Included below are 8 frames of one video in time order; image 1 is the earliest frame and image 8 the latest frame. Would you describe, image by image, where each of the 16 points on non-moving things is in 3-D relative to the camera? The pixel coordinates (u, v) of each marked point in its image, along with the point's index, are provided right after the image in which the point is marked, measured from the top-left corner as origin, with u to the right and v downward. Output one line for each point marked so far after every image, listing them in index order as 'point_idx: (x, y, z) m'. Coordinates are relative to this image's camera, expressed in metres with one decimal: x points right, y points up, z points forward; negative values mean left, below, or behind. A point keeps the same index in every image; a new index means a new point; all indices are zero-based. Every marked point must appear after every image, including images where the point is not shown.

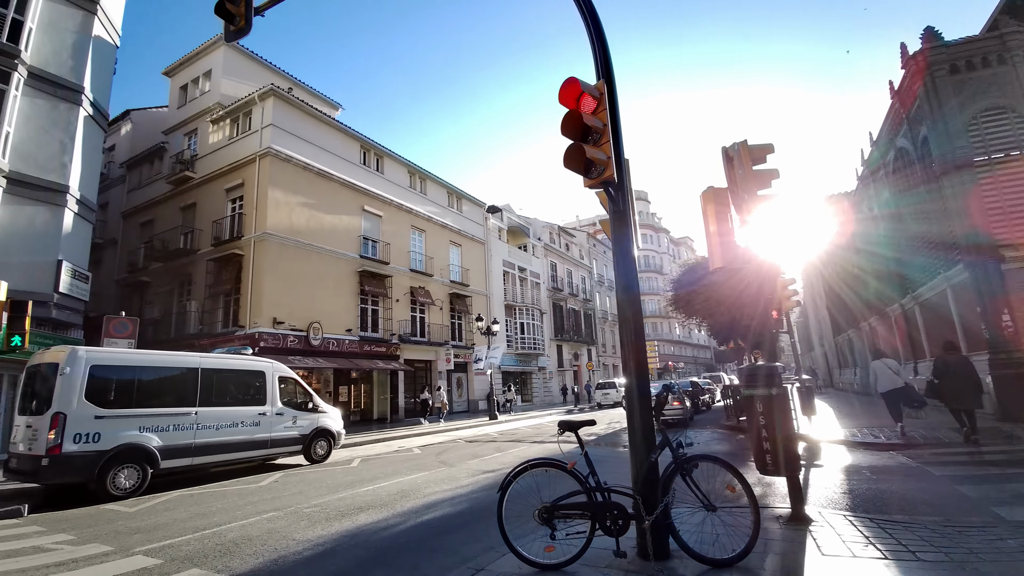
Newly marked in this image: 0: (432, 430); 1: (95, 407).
0: (-3.1, -5.5, +18.5) m
1: (-7.3, -2.1, +8.4) m
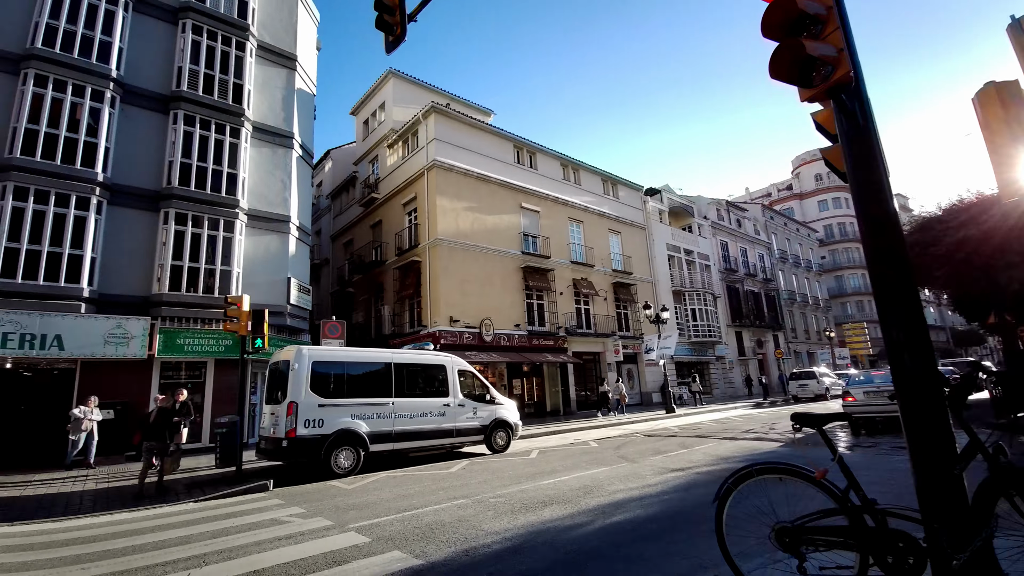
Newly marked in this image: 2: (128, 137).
0: (+3.5, -5.1, +18.0) m
1: (-4.0, -2.2, +9.8) m
2: (-11.9, +4.6, +14.8) m
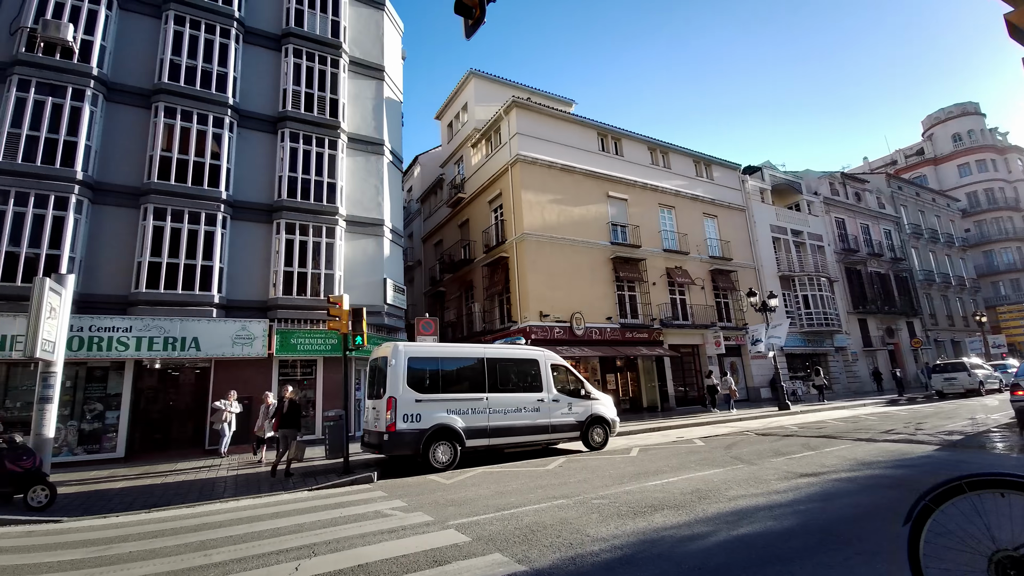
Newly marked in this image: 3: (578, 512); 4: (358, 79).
0: (+7.0, -4.6, +16.7) m
1: (-2.0, -2.2, +10.0) m
2: (-9.2, +4.4, +16.3) m
3: (+0.7, -2.5, +5.3) m
4: (-6.1, +8.3, +19.0) m
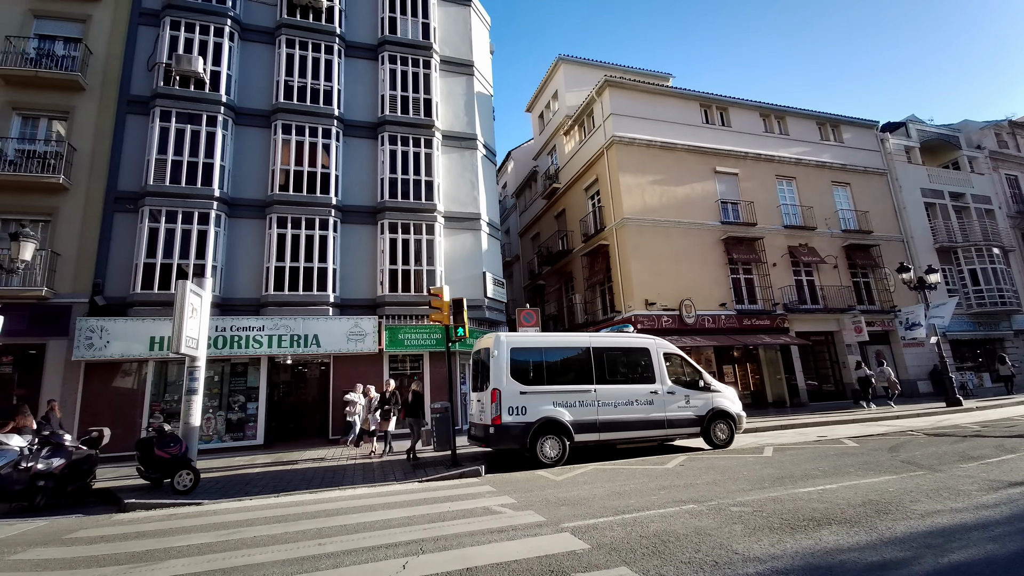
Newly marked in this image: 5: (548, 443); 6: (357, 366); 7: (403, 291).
0: (+10.4, -3.9, +14.4) m
1: (+0.1, -1.9, +9.6) m
2: (-5.9, +4.5, +17.2) m
3: (+1.9, -2.2, +4.5) m
4: (-2.5, +8.5, +19.2) m
5: (+0.7, -3.0, +9.5) m
6: (-5.0, -2.5, +15.5) m
7: (-3.7, -0.1, +16.4) m
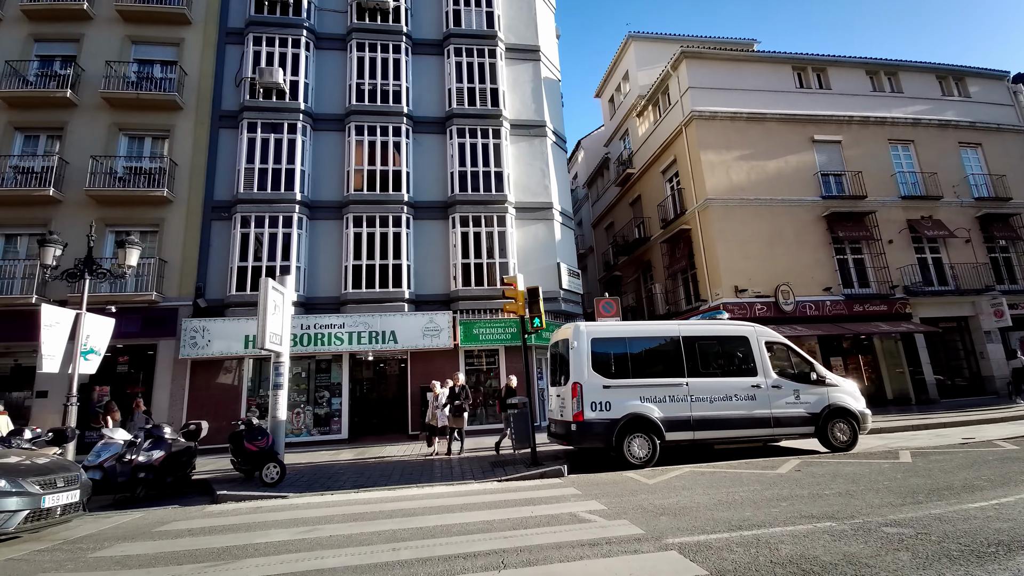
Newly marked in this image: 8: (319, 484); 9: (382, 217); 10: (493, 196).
0: (+12.6, -3.2, +12.0) m
1: (+1.7, -1.6, +8.9) m
2: (-3.3, +4.6, +17.3) m
3: (+2.6, -1.9, +3.5) m
4: (+0.1, +8.8, +18.7) m
5: (+2.3, -2.8, +8.7) m
6: (-2.5, -2.4, +15.4) m
7: (-1.2, +0.1, +16.2) m
8: (-3.4, -3.5, +8.5) m
9: (-4.4, +2.4, +16.2) m
10: (-0.7, +3.2, +16.8) m
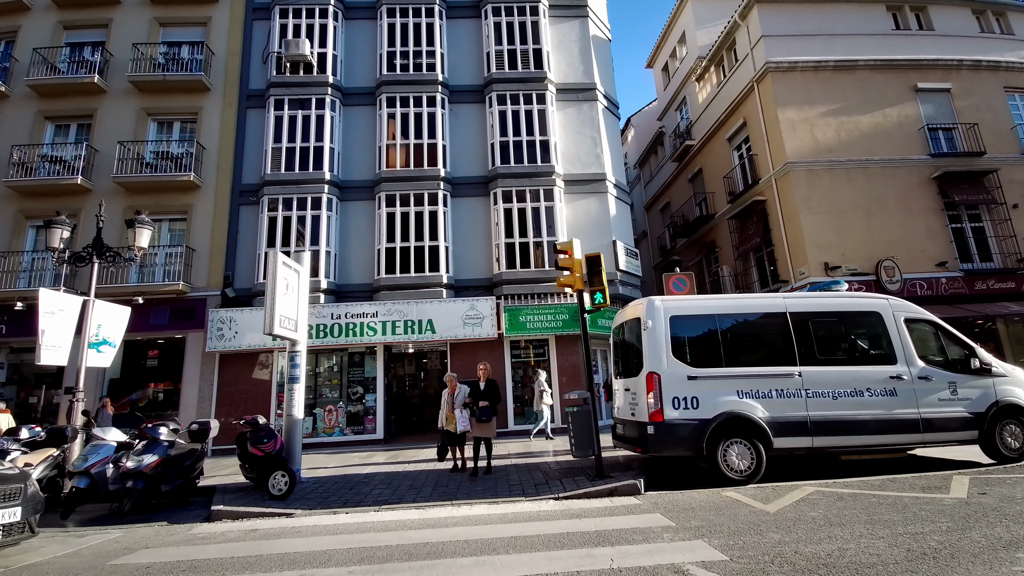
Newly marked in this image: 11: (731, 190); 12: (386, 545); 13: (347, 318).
0: (+13.7, -2.4, +9.0) m
1: (+2.5, -1.1, +6.9) m
2: (-1.8, +5.1, +15.7) m
3: (+3.0, -1.4, +1.5) m
4: (+1.7, +9.3, +16.8) m
5: (+3.1, -2.2, +6.6) m
6: (-1.0, -1.9, +13.8) m
7: (+0.3, +0.6, +14.4) m
8: (-2.6, -3.1, +7.0) m
9: (-2.9, +2.8, +14.7) m
10: (+0.8, +3.7, +14.9) m
11: (+8.9, +4.0, +19.4) m
12: (-1.3, -2.5, +4.7) m
13: (-4.6, -0.8, +13.4) m
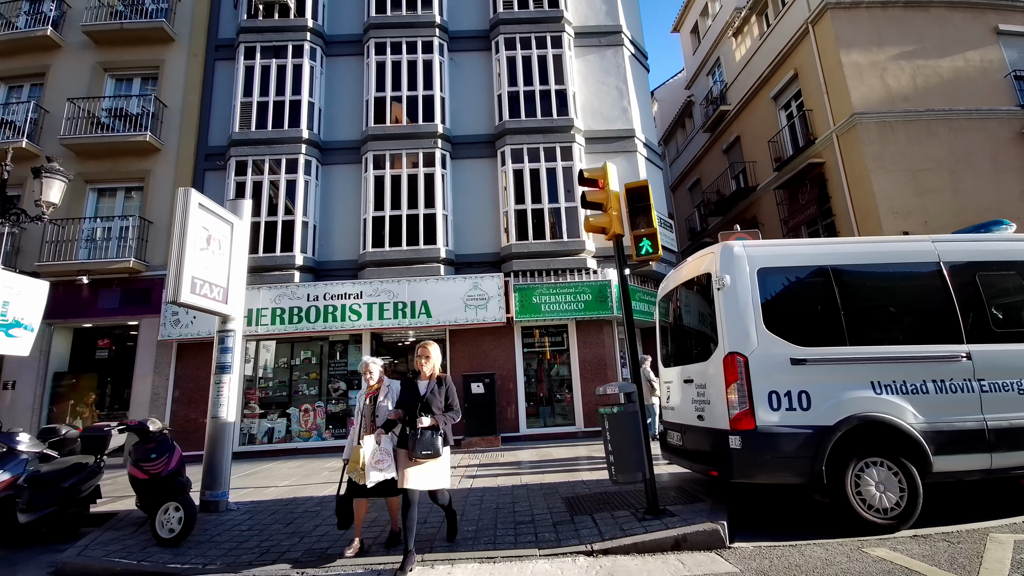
0: (+13.8, -1.8, +6.2) m
1: (+2.5, -0.5, +4.5) m
2: (-1.5, +5.7, +13.4) m
3: (+2.9, -0.8, -1.0) m
4: (+2.0, +9.9, +14.4) m
5: (+3.1, -1.6, +4.2) m
6: (-0.7, -1.3, +11.5) m
7: (+0.6, +1.2, +12.0) m
8: (-2.5, -2.5, +4.8) m
9: (-2.6, +3.4, +12.4) m
10: (+1.1, +4.4, +12.5) m
11: (+9.3, +4.6, +16.8) m
12: (-1.3, -1.9, +2.3) m
13: (-4.4, -0.3, +11.2) m
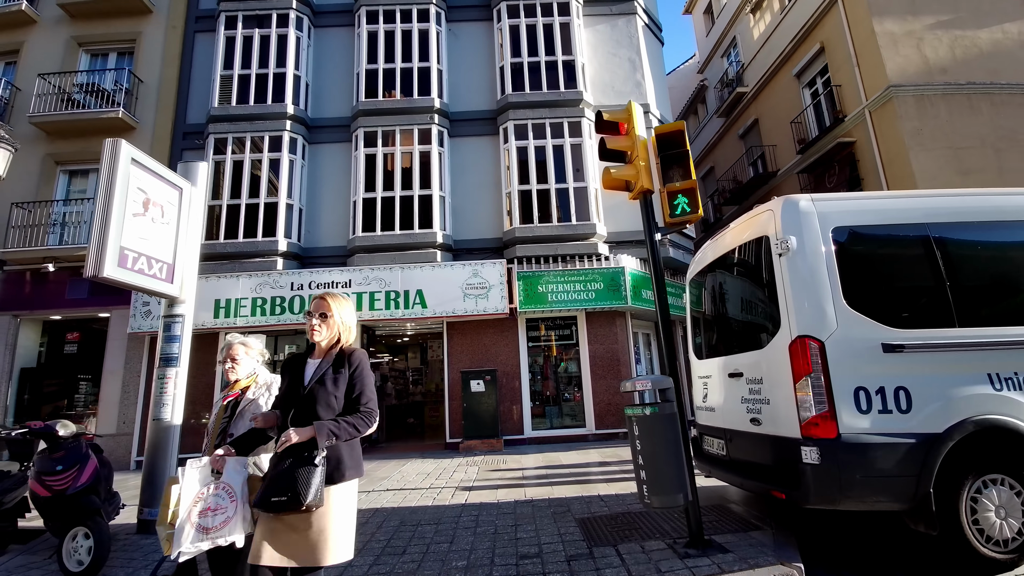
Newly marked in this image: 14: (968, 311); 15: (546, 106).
0: (+13.8, -1.5, +5.0) m
1: (+2.6, -0.2, +3.4) m
2: (-1.4, +5.9, +12.4) m
3: (+2.8, -0.5, -2.0) m
4: (+2.1, +10.2, +13.3) m
5: (+3.1, -1.3, +3.1) m
6: (-0.7, -1.0, +10.4) m
7: (+0.7, +1.5, +11.0) m
8: (-2.5, -2.2, +3.7) m
9: (-2.6, +3.7, +11.4) m
10: (+1.2, +4.6, +11.5) m
11: (+9.4, +4.9, +15.6) m
12: (-1.3, -1.7, +1.3) m
13: (-4.3, 0.0, +10.2) m
14: (+3.2, -0.2, +3.4) m
15: (+0.8, +4.3, +11.5) m
